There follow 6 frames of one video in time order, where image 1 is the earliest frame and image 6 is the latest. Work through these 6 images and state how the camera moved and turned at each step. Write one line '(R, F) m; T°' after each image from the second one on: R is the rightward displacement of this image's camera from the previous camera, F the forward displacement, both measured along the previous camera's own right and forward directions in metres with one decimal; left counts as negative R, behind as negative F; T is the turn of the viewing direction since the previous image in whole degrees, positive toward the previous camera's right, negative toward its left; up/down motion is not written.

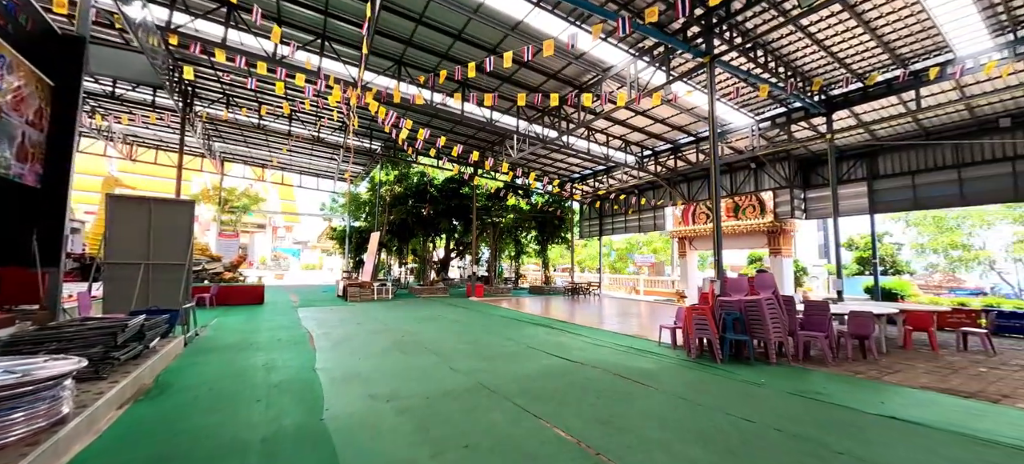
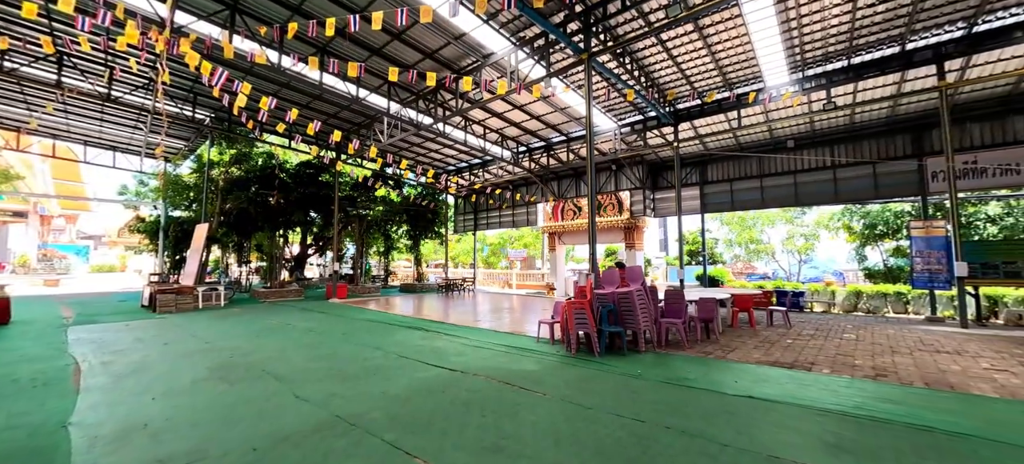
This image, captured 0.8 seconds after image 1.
(+0.1, +0.8) m; +19°
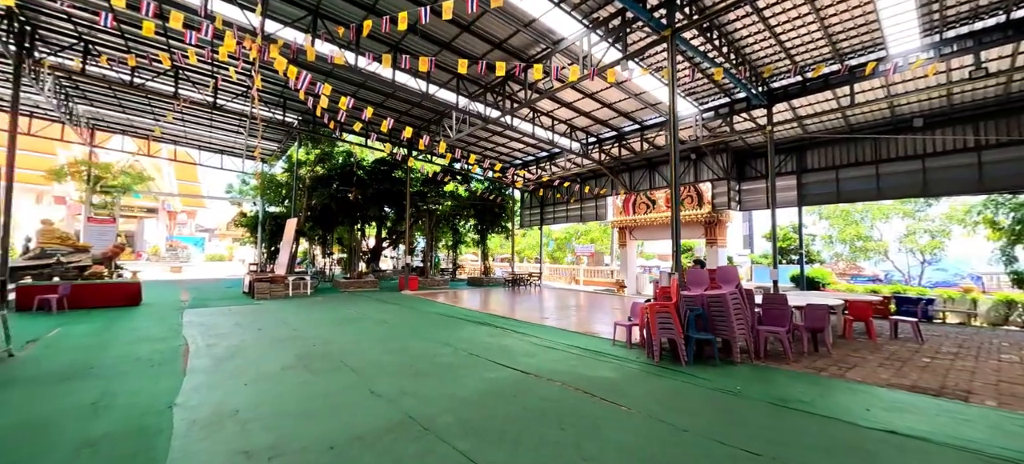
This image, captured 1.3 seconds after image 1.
(-0.2, +0.3) m; -9°
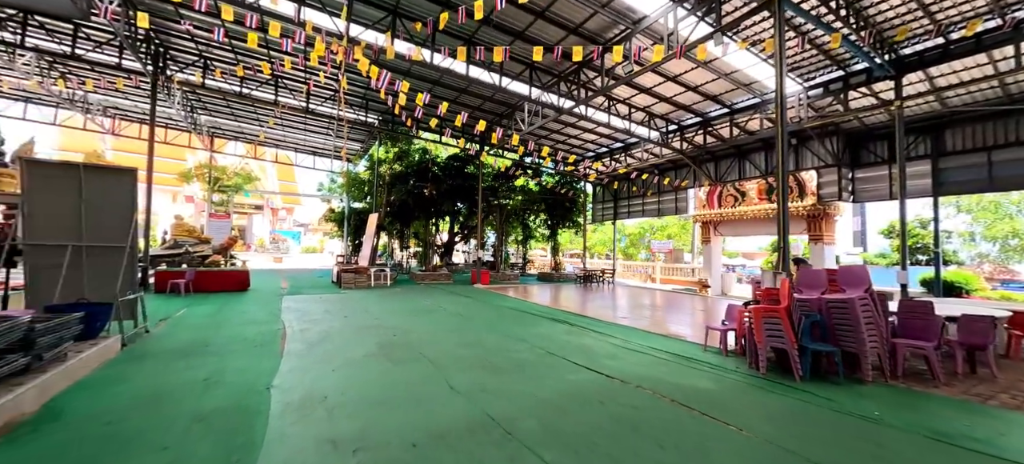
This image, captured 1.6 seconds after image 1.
(-0.2, +0.3) m; -10°
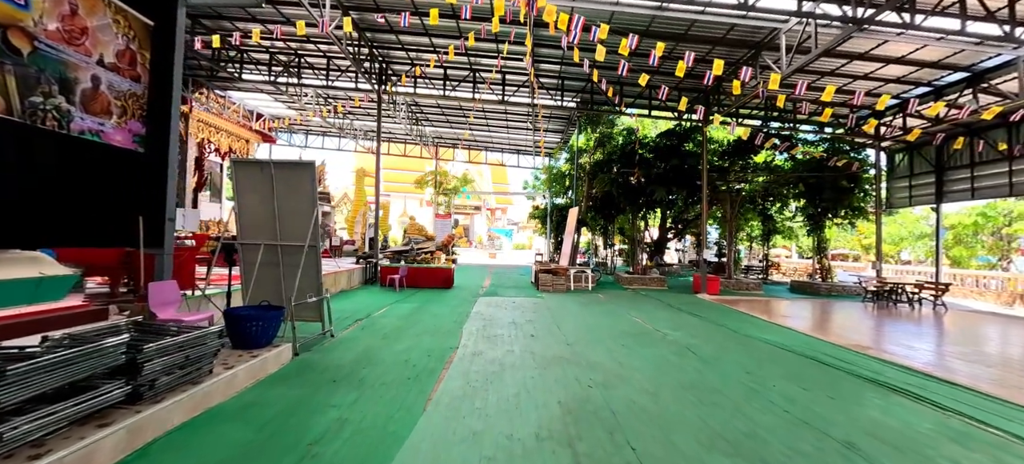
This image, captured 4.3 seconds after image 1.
(-0.4, +1.7) m; -30°
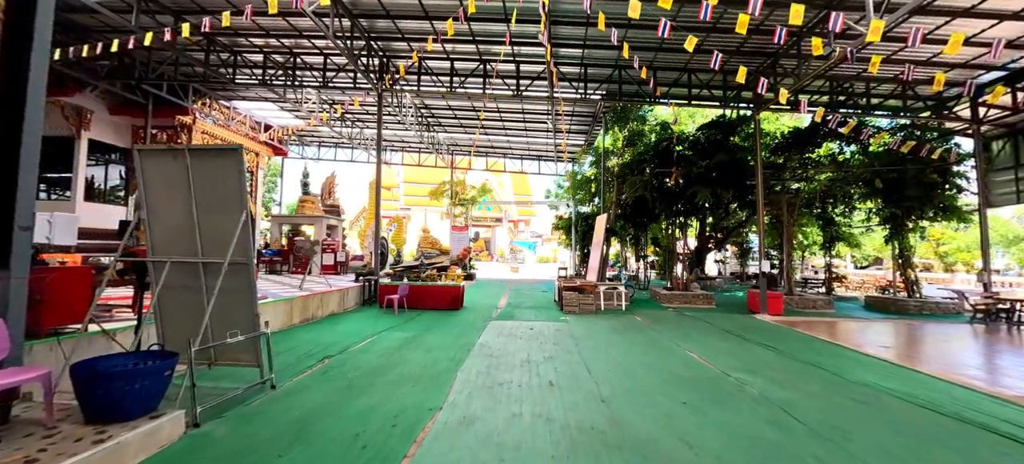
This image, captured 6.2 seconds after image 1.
(+0.1, +1.1) m; -4°
